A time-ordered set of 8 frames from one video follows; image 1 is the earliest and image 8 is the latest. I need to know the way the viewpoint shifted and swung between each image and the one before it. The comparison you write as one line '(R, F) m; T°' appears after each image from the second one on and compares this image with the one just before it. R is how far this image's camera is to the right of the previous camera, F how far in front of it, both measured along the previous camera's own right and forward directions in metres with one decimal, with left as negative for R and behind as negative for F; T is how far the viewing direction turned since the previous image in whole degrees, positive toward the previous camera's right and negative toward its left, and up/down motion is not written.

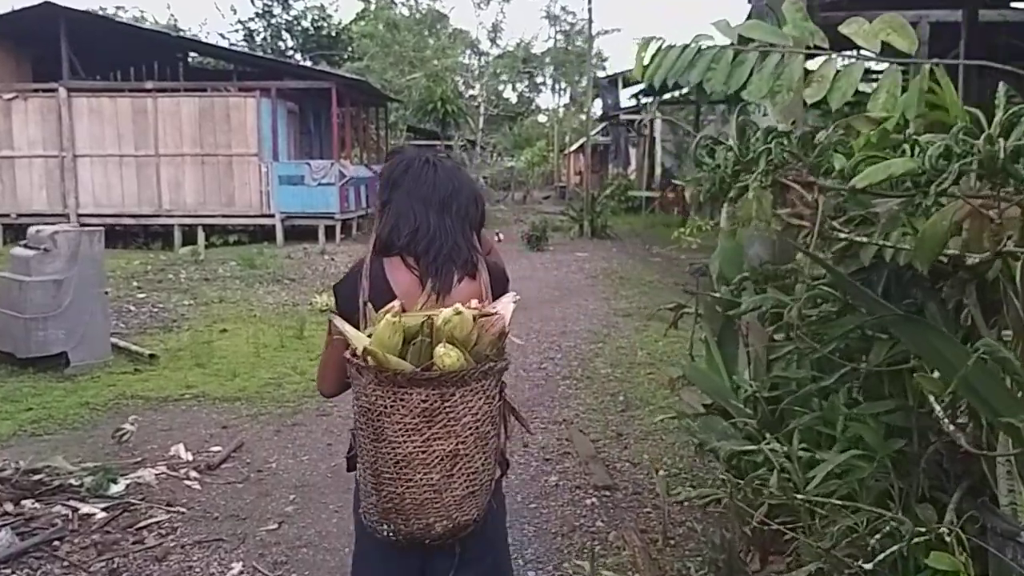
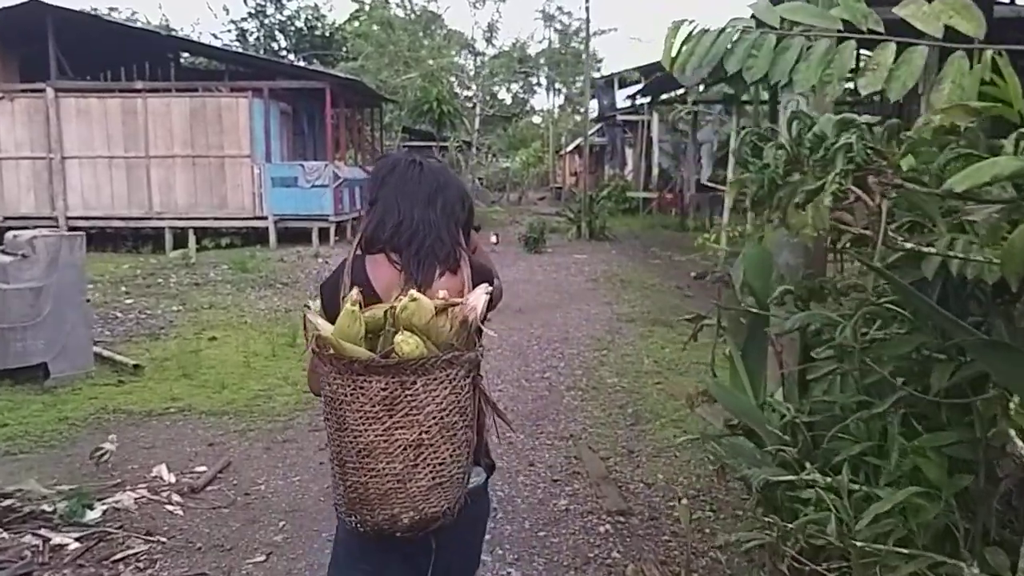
(0.0, +0.3) m; 0°
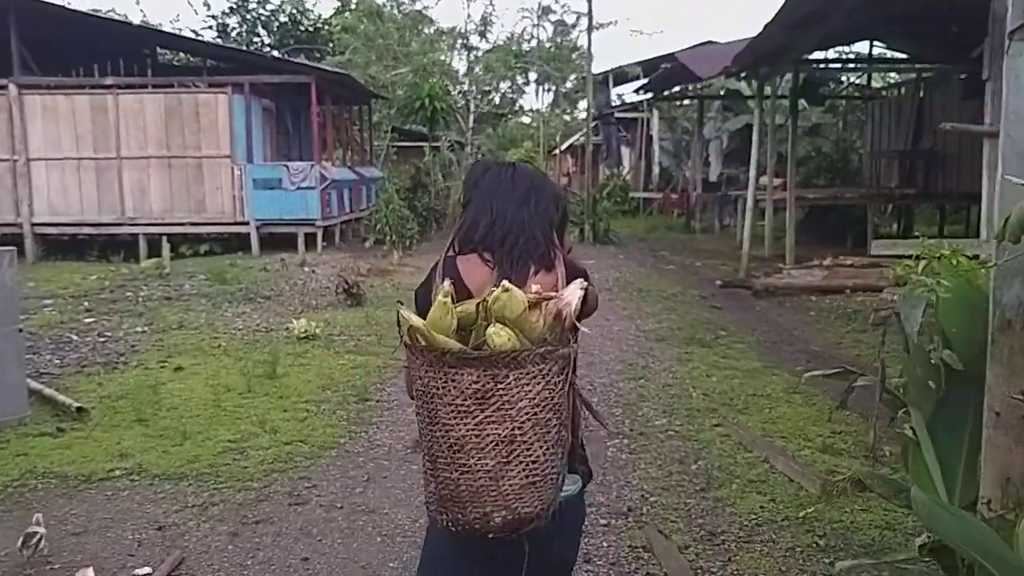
(-0.2, +1.1) m; +1°
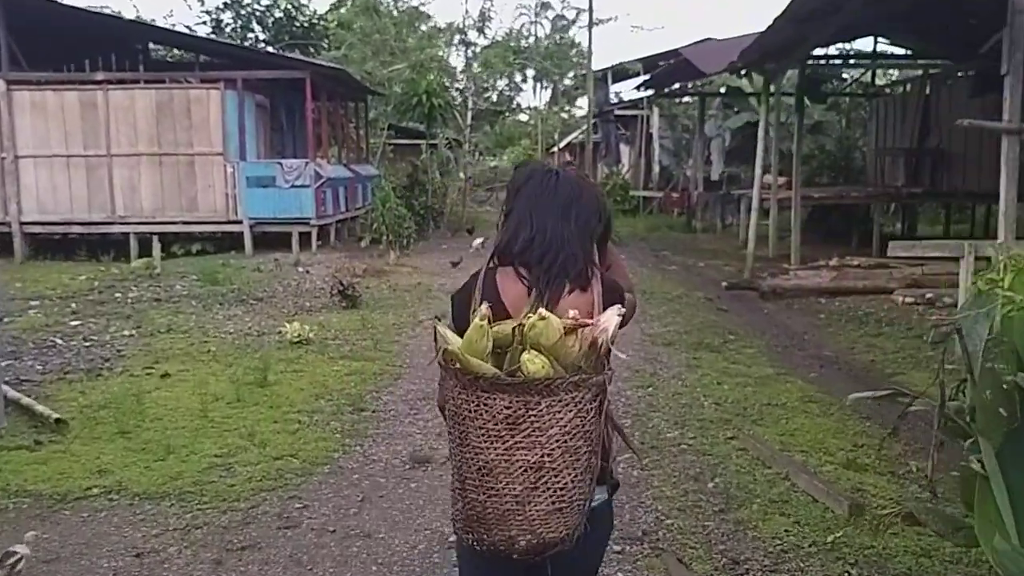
(0.0, +0.3) m; 0°
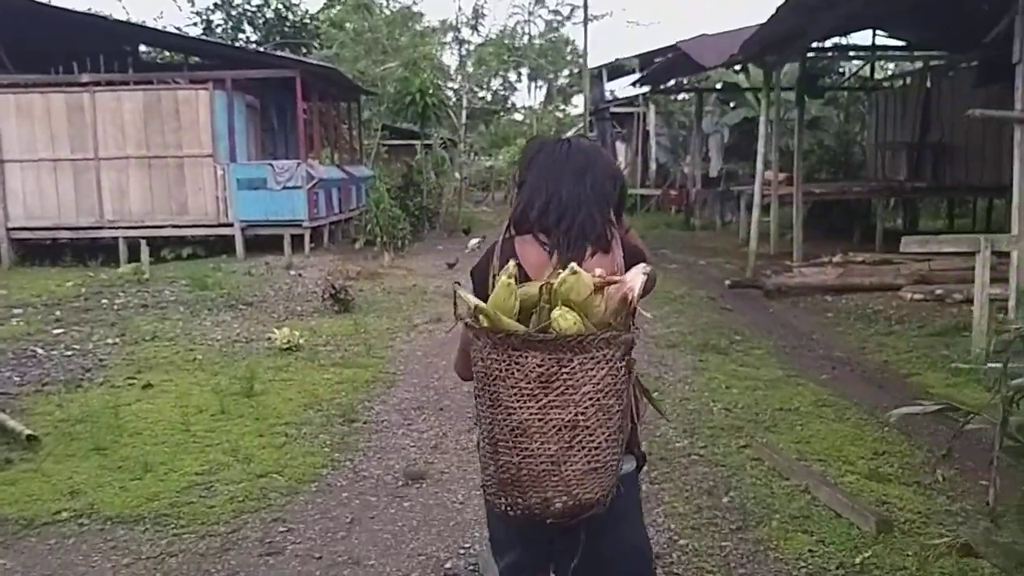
(0.0, +0.3) m; 0°
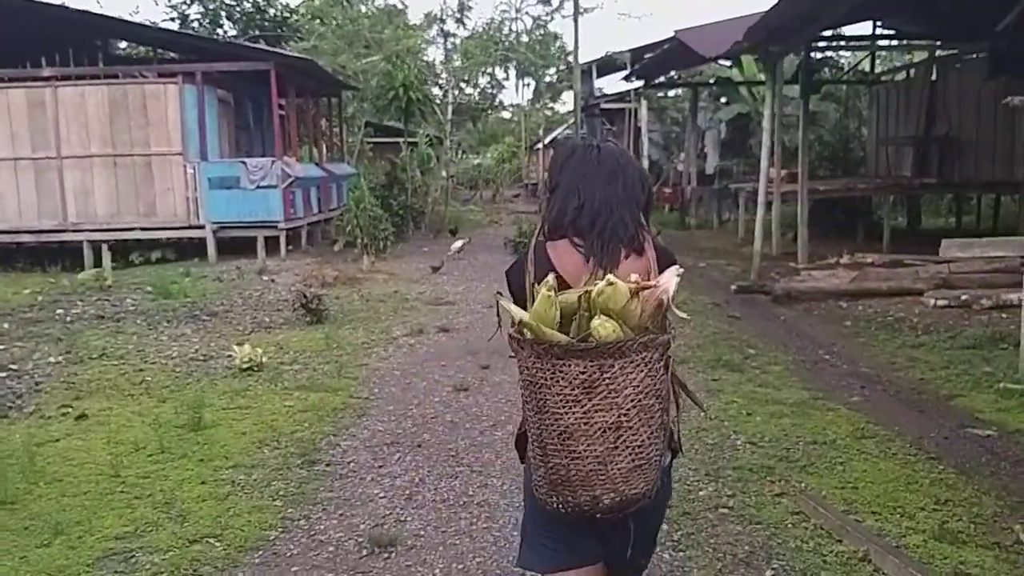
(0.0, +0.8) m; +1°
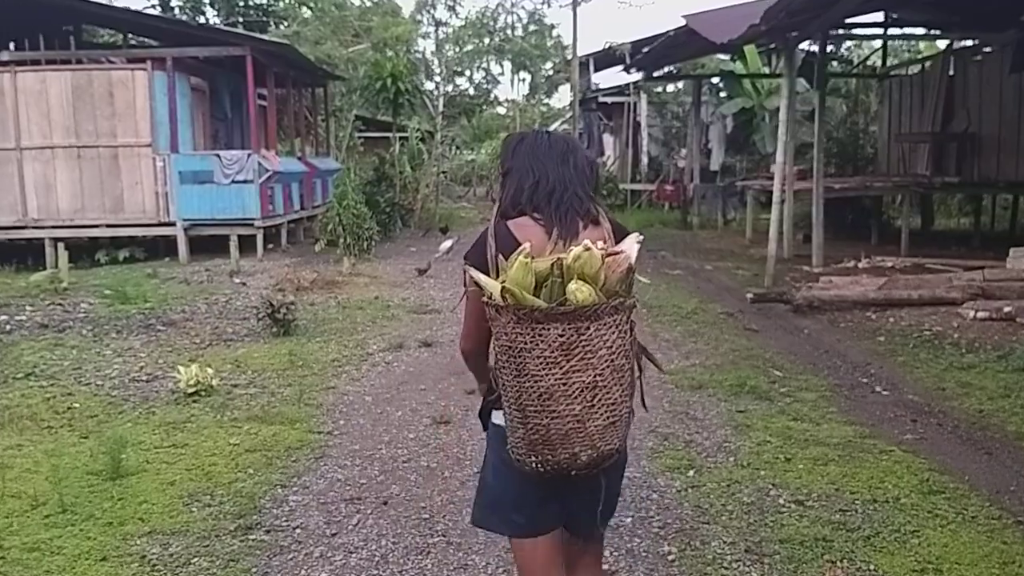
(0.0, +0.9) m; 0°
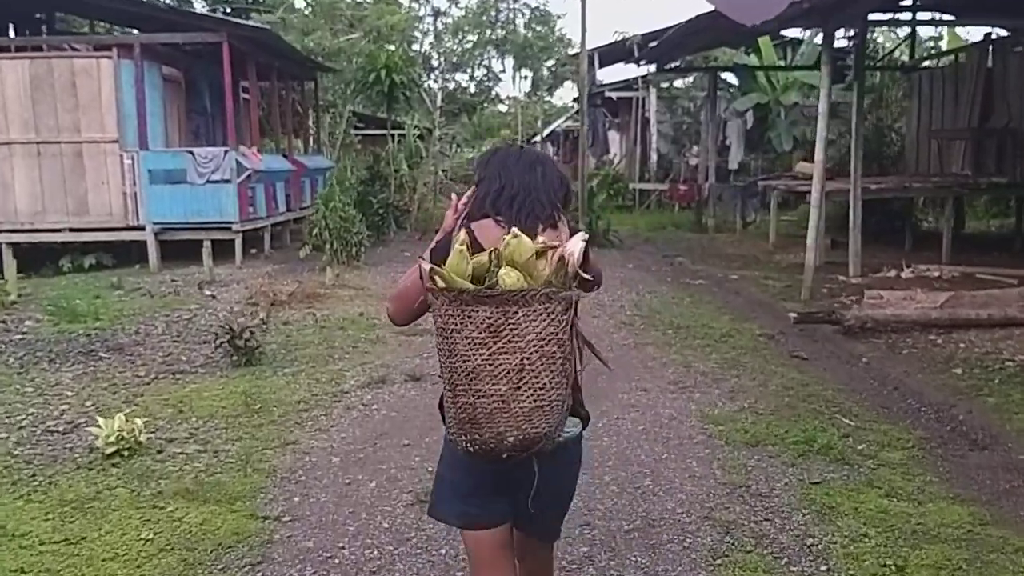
(0.0, +1.1) m; 0°
